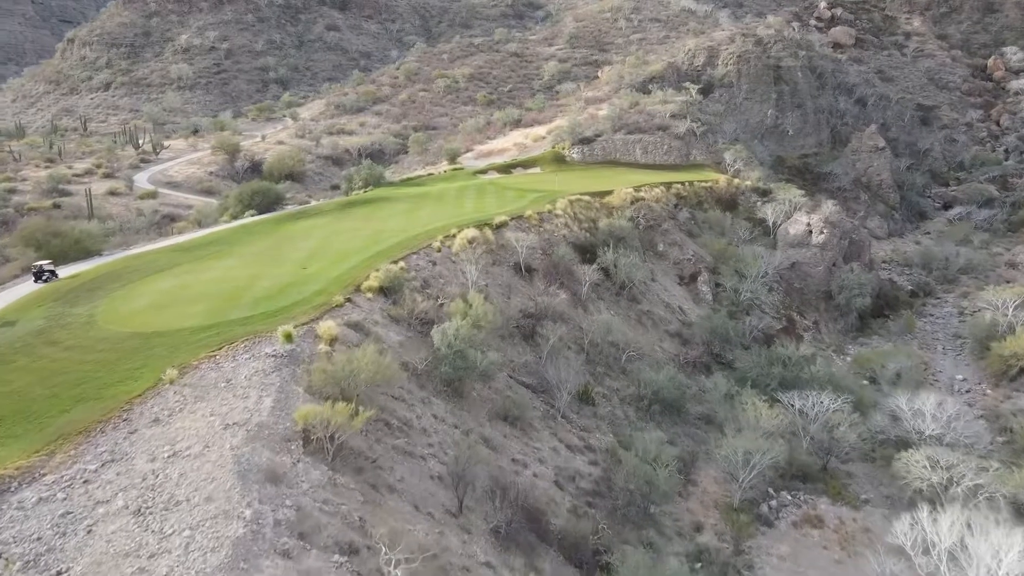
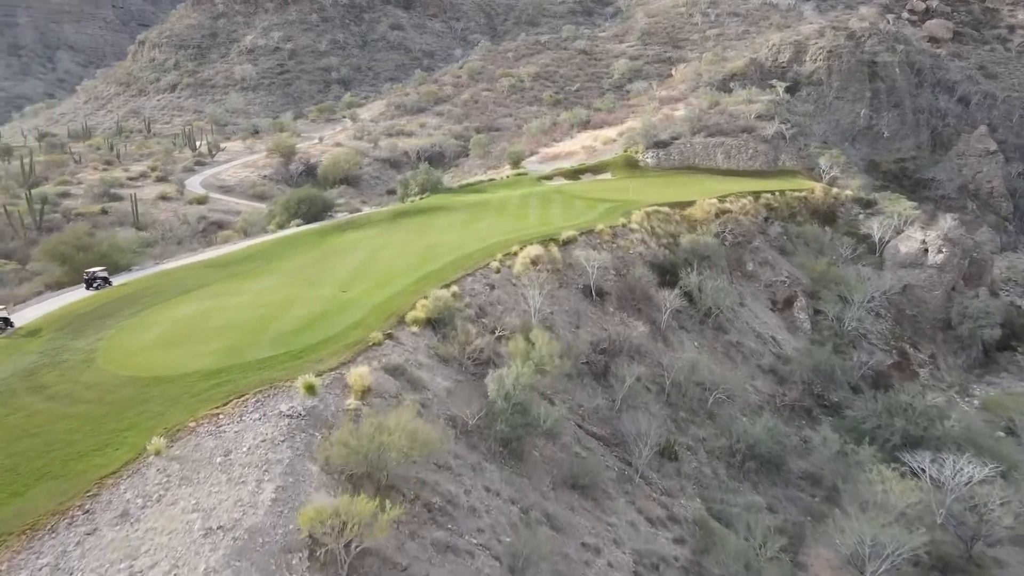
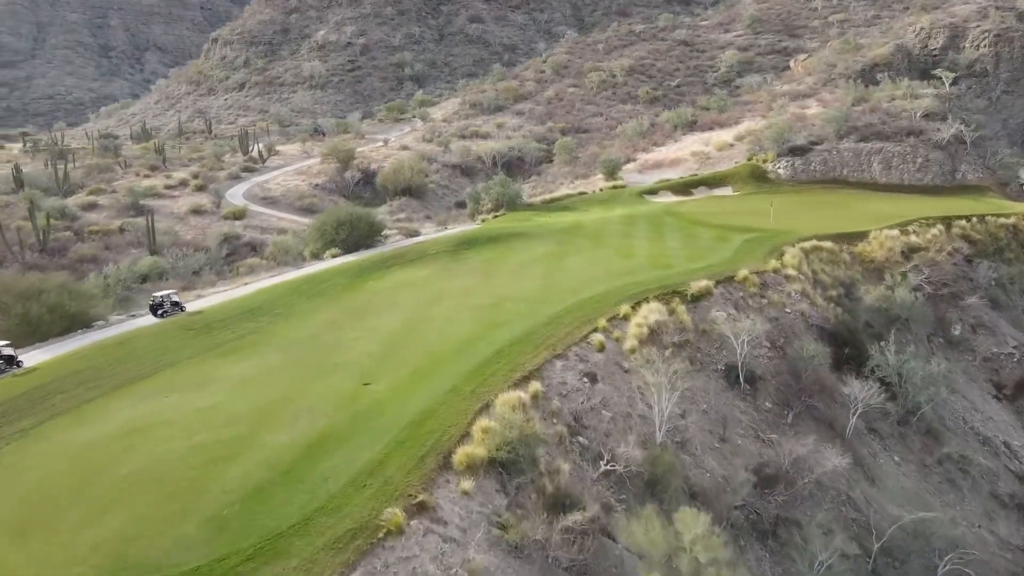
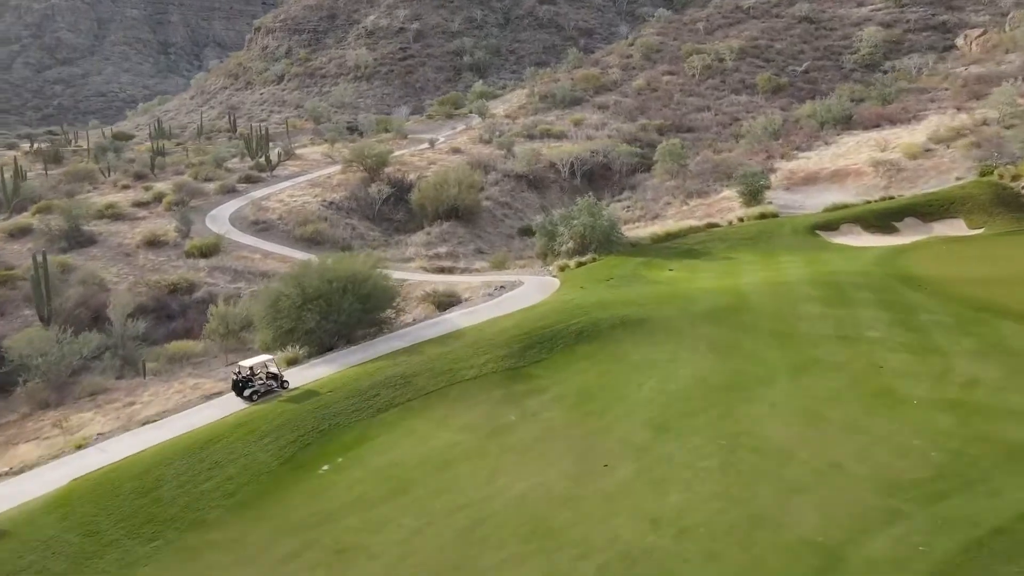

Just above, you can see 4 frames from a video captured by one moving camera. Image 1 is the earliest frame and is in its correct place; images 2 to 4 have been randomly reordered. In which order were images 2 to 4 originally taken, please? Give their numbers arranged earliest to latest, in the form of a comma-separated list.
2, 3, 4
